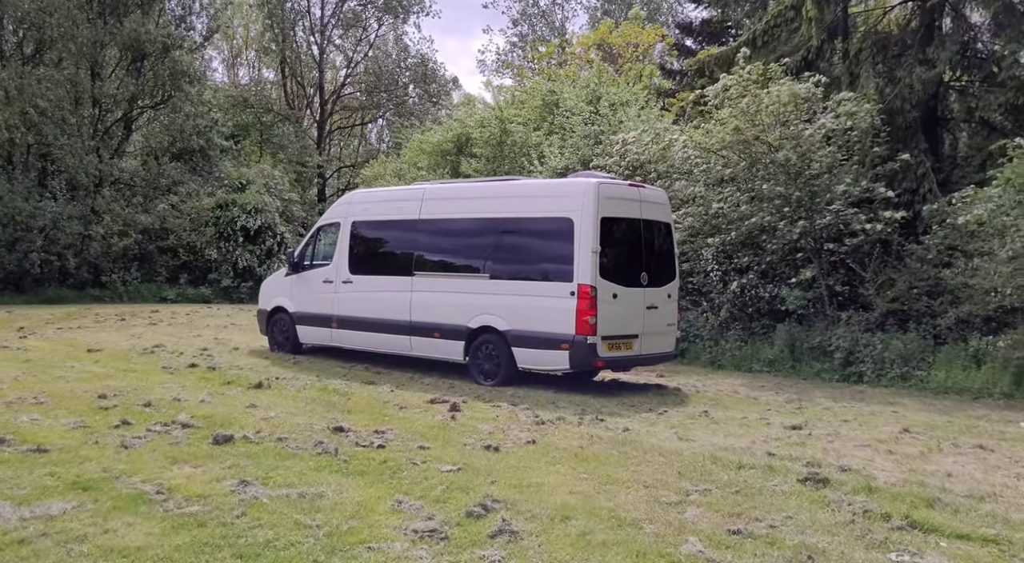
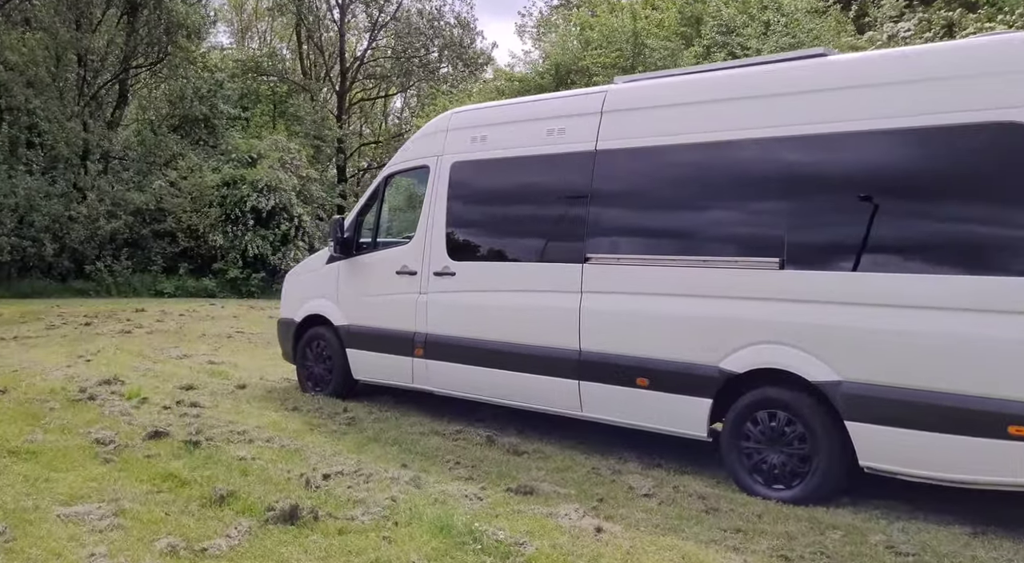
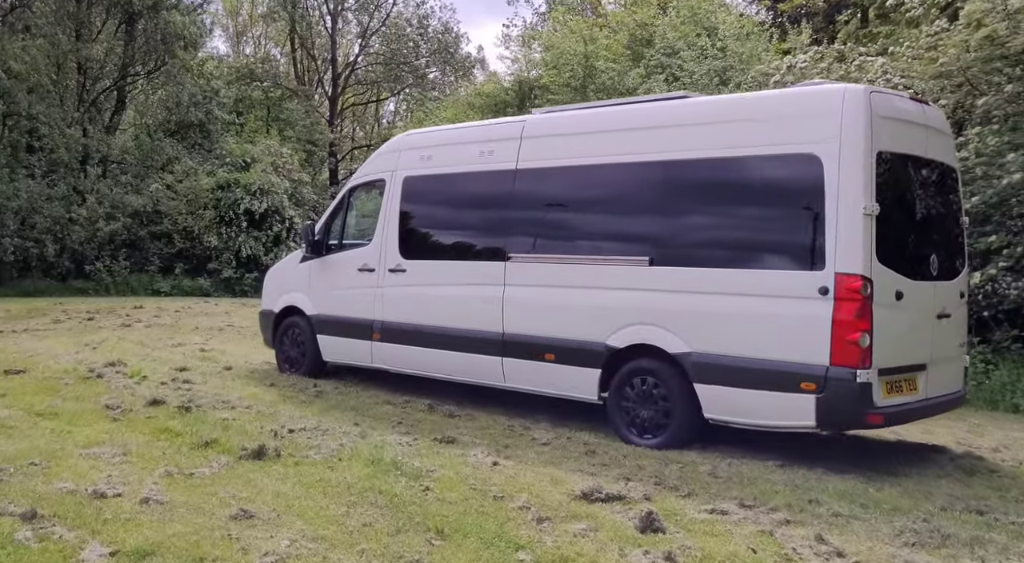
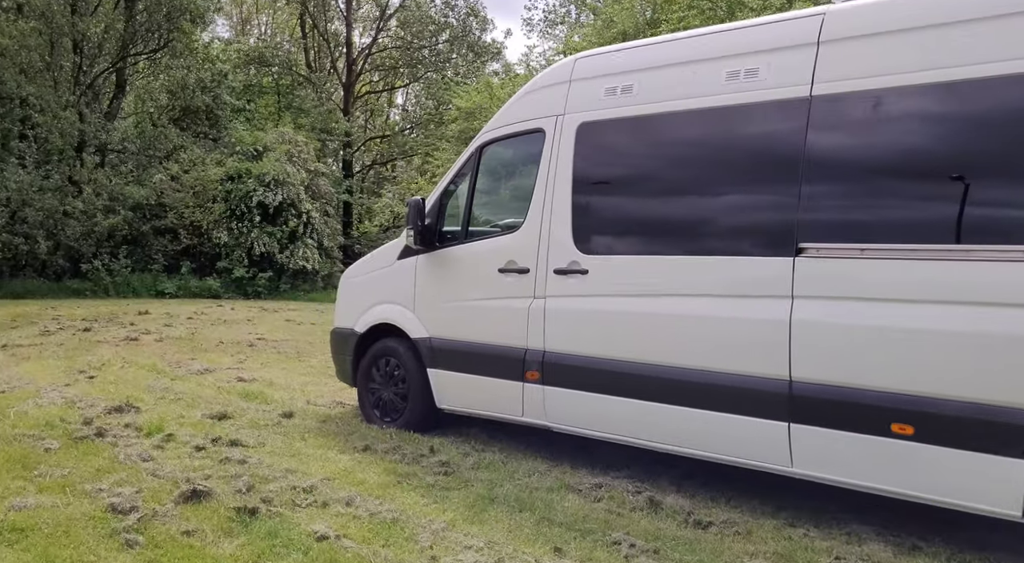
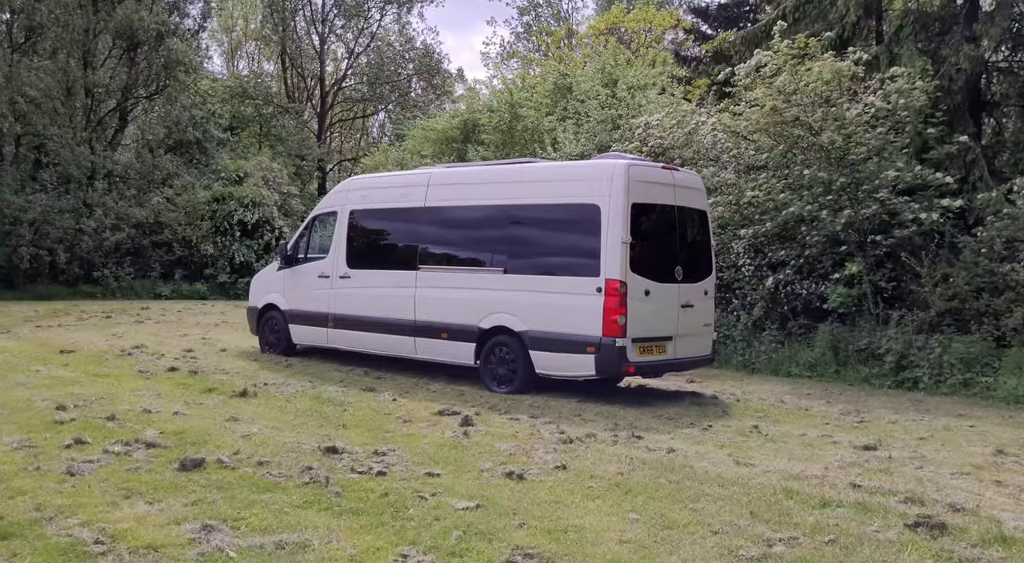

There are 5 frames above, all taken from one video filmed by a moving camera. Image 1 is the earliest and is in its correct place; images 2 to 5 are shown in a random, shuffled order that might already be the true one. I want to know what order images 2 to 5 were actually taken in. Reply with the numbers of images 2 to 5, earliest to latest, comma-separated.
5, 3, 2, 4
